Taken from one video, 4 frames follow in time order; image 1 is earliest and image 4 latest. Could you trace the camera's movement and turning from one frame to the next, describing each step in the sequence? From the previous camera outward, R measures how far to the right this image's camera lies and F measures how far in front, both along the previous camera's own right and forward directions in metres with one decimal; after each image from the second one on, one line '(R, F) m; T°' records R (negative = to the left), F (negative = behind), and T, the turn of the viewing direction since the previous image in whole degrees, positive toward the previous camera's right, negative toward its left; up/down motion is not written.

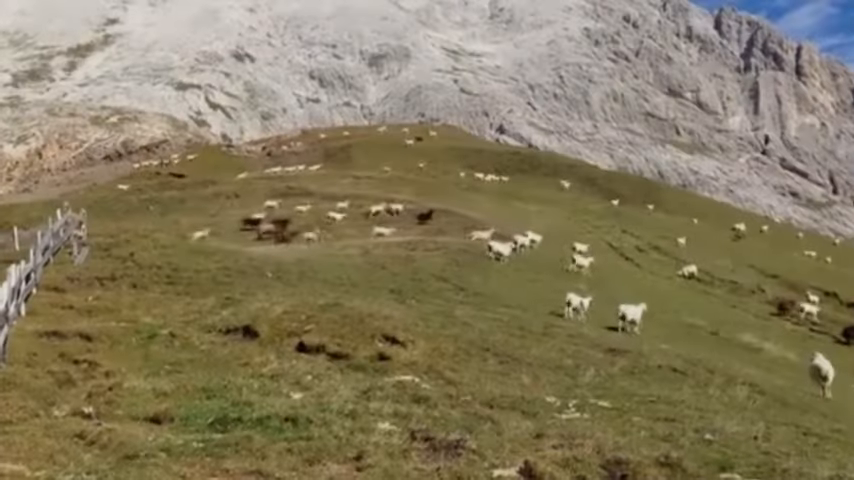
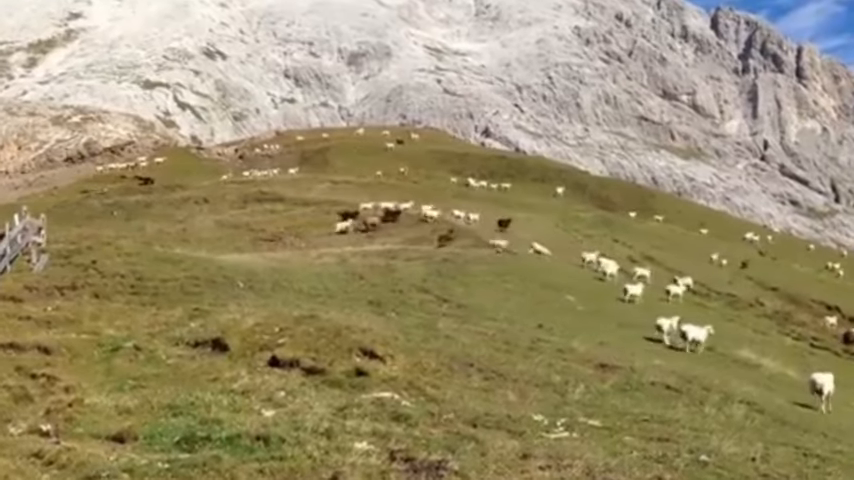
(+0.1, +2.5) m; +1°
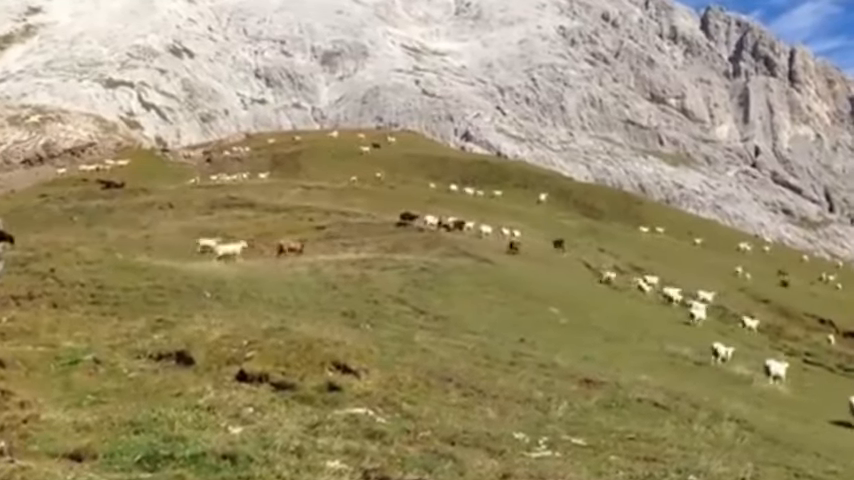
(+0.1, +2.1) m; +1°
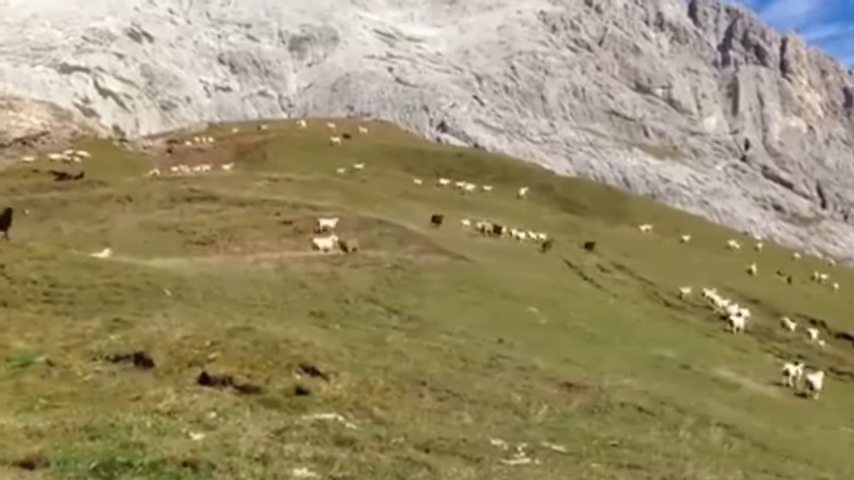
(+0.2, +2.2) m; +1°
